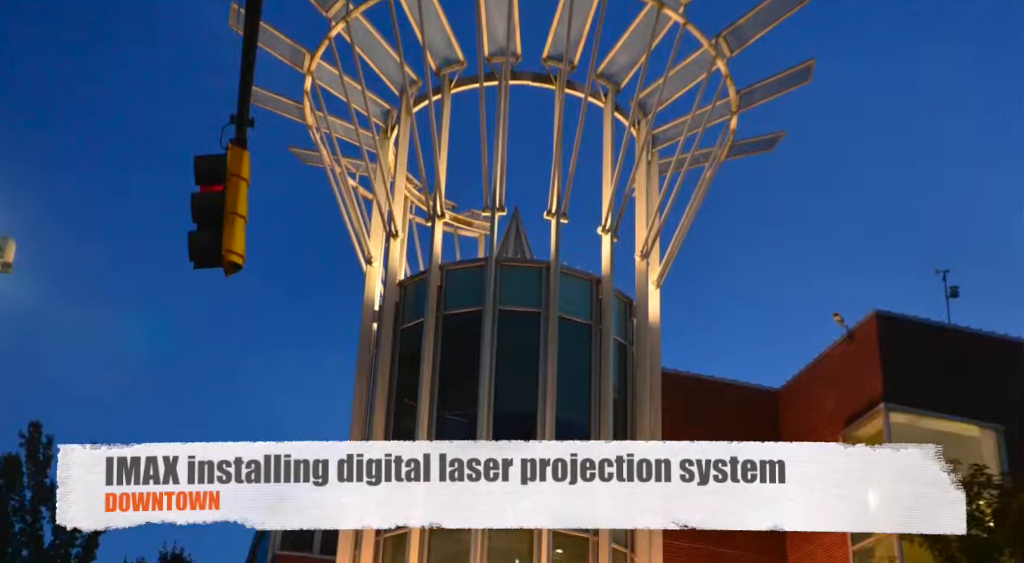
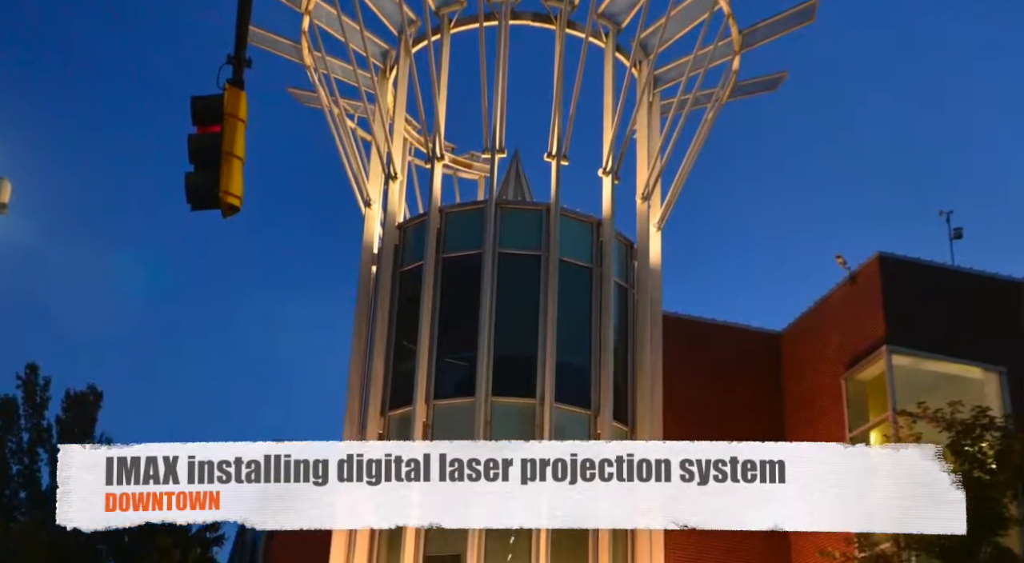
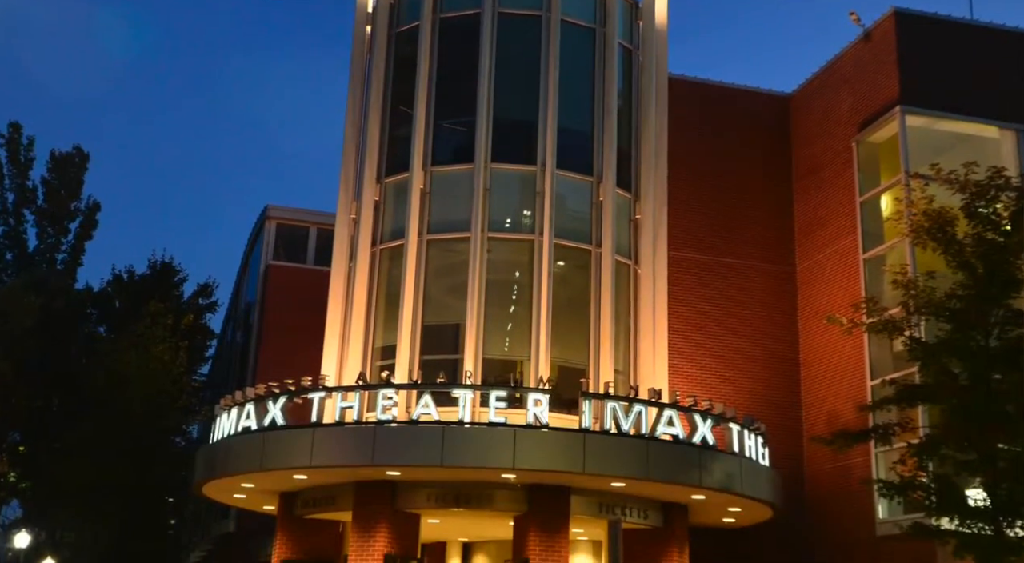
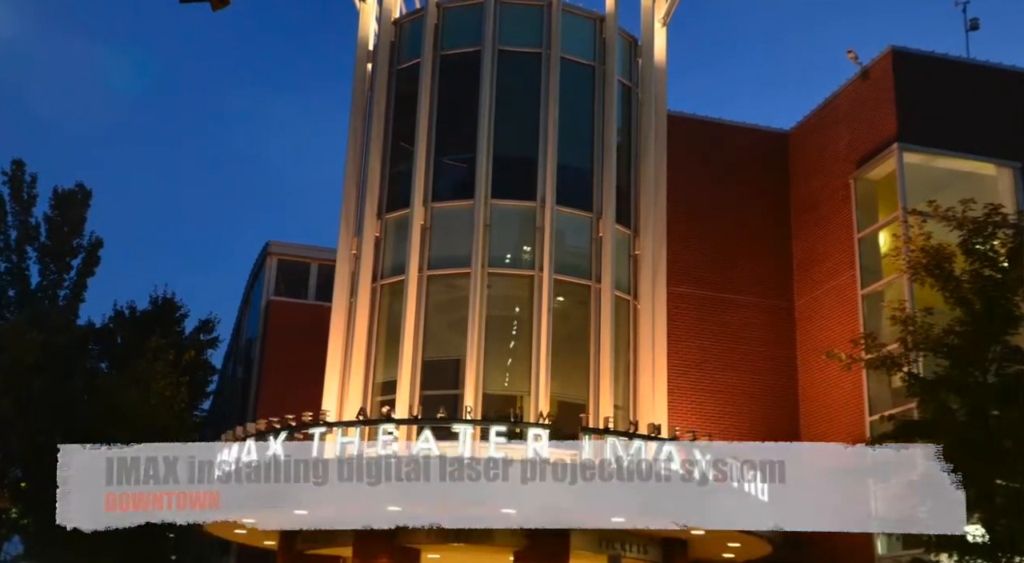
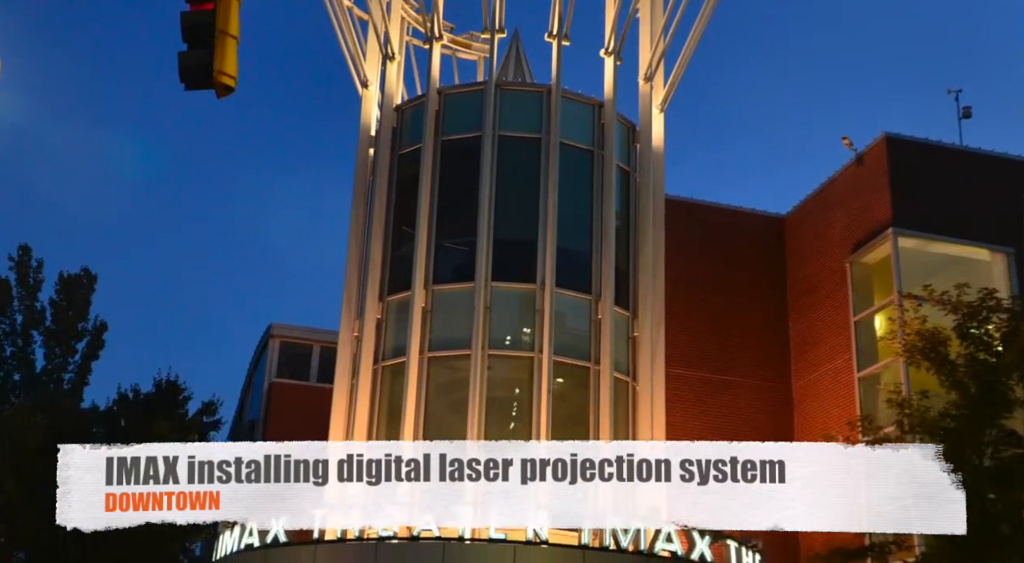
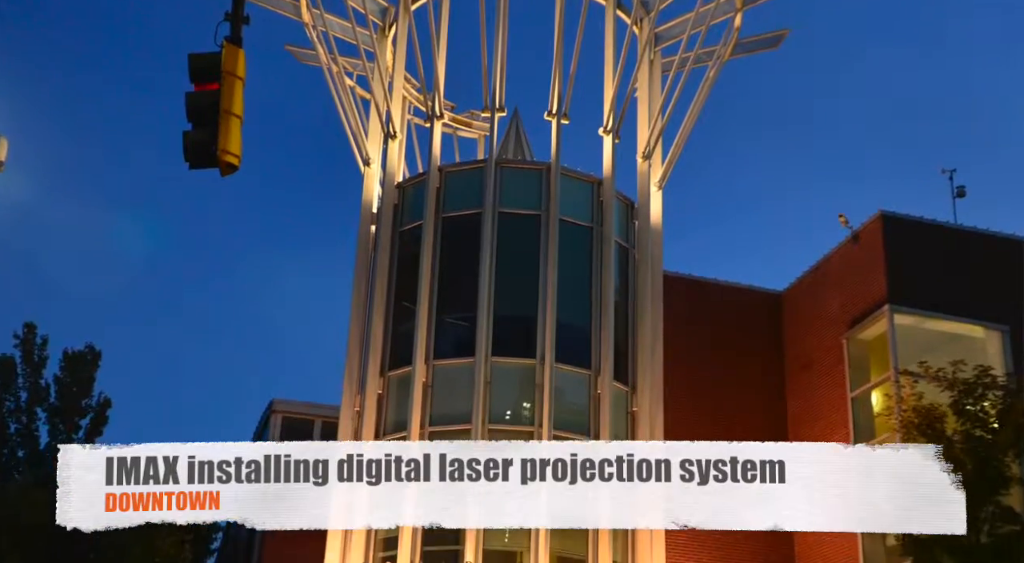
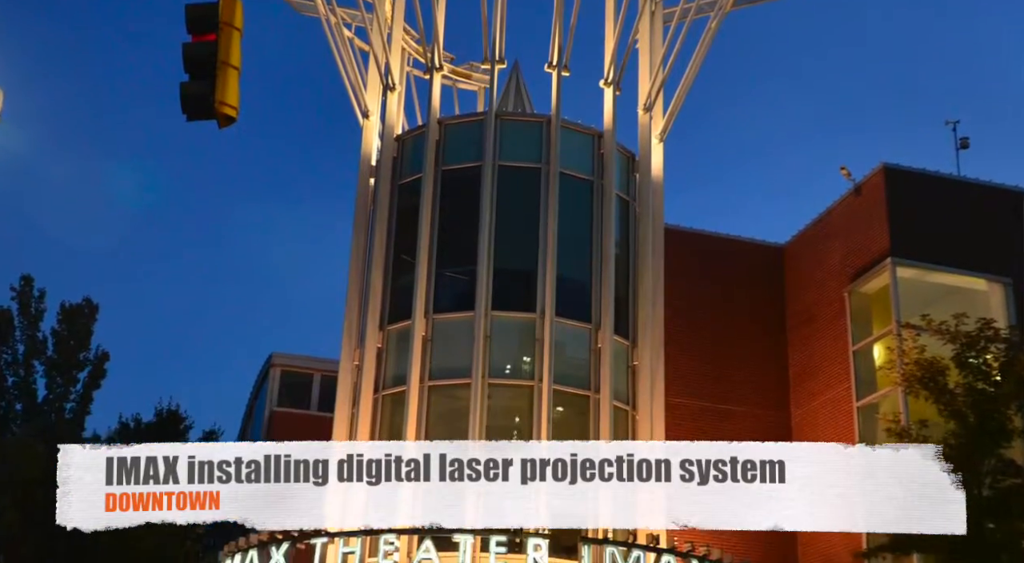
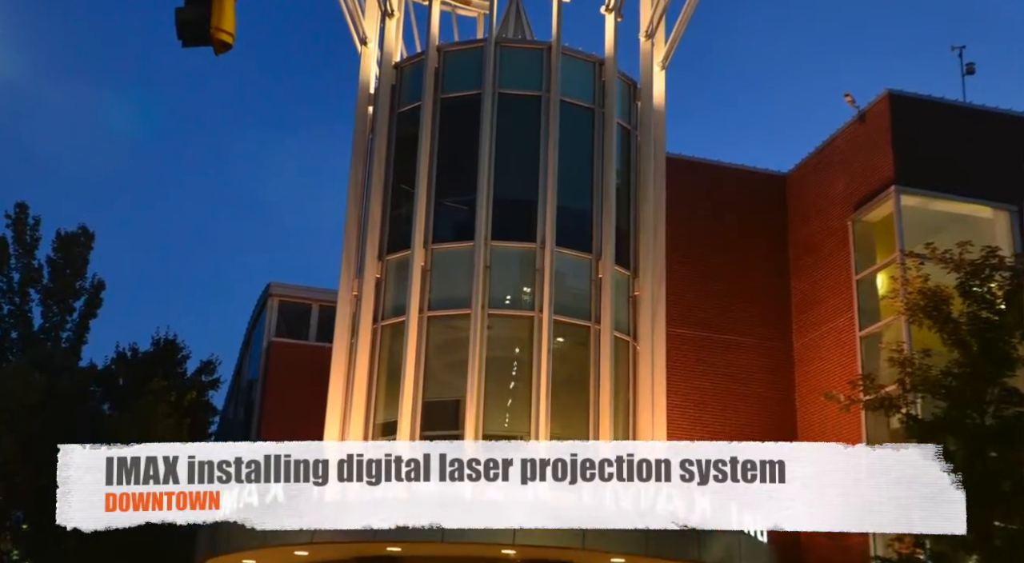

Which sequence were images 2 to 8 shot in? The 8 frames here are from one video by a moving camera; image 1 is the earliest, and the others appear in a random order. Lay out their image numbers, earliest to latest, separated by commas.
2, 6, 7, 5, 8, 4, 3
